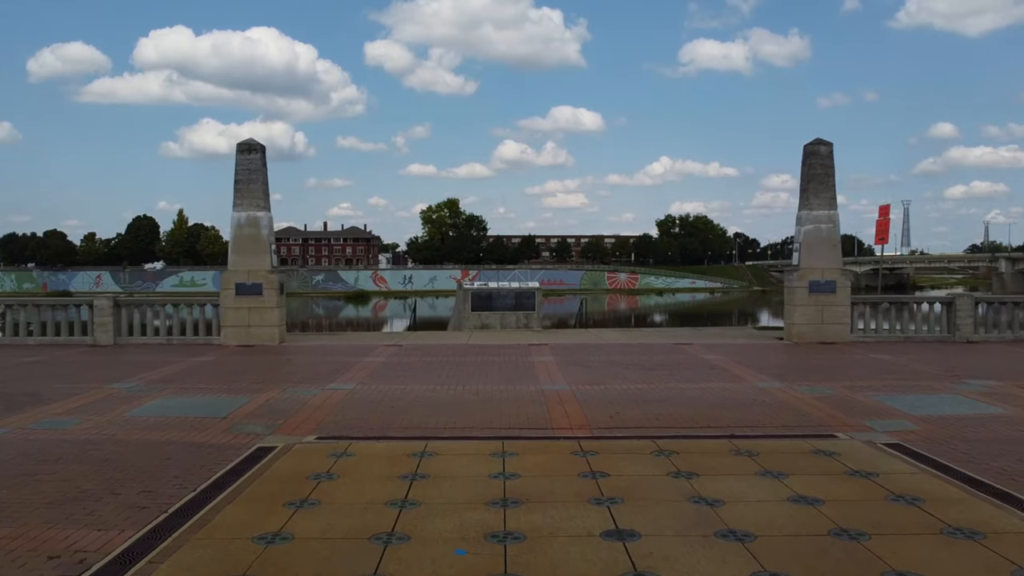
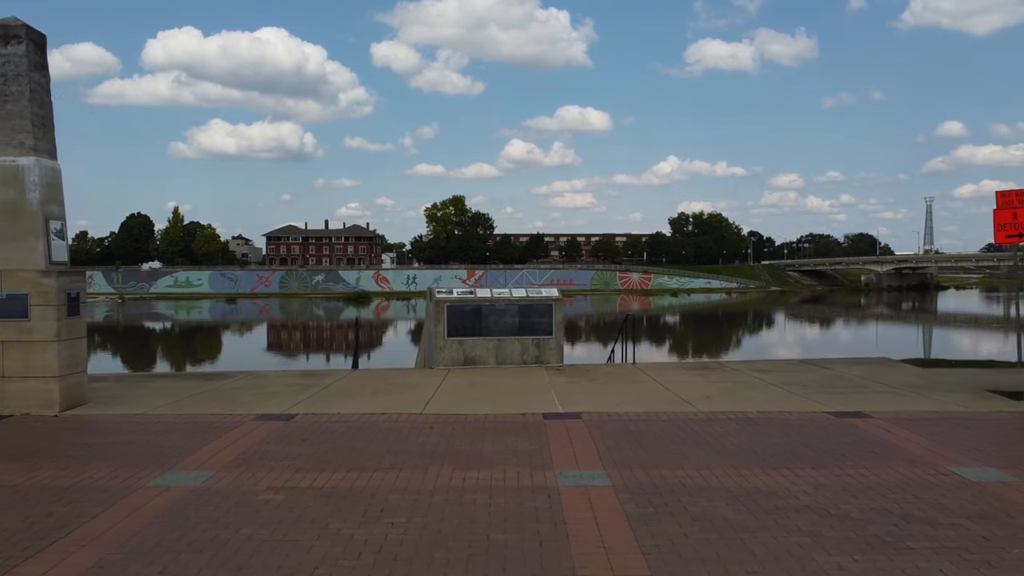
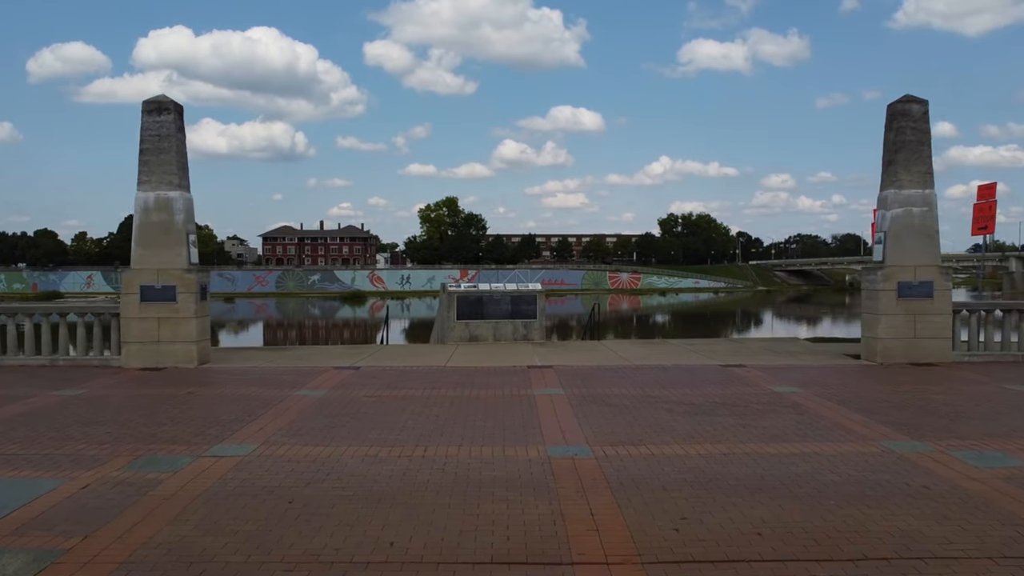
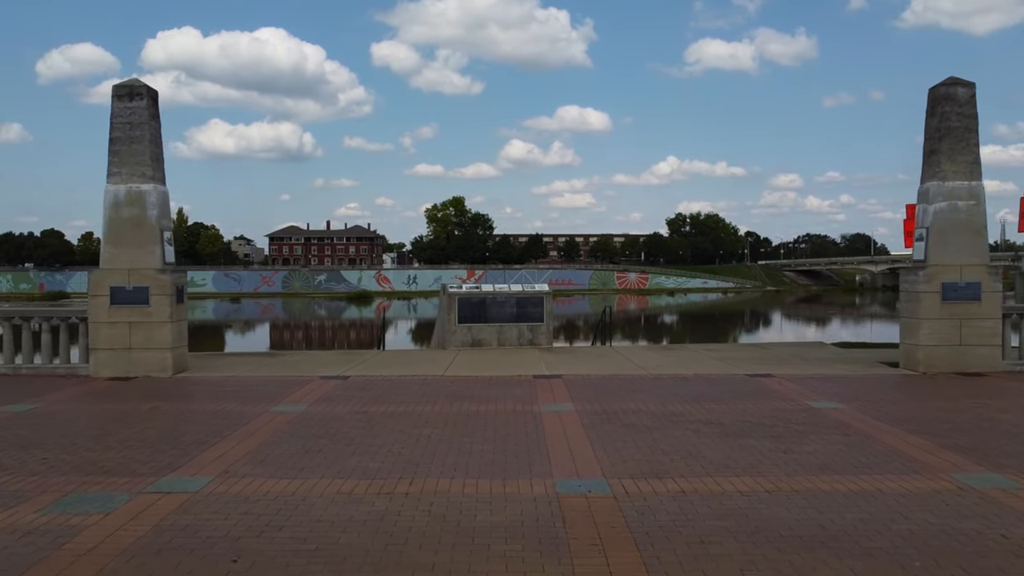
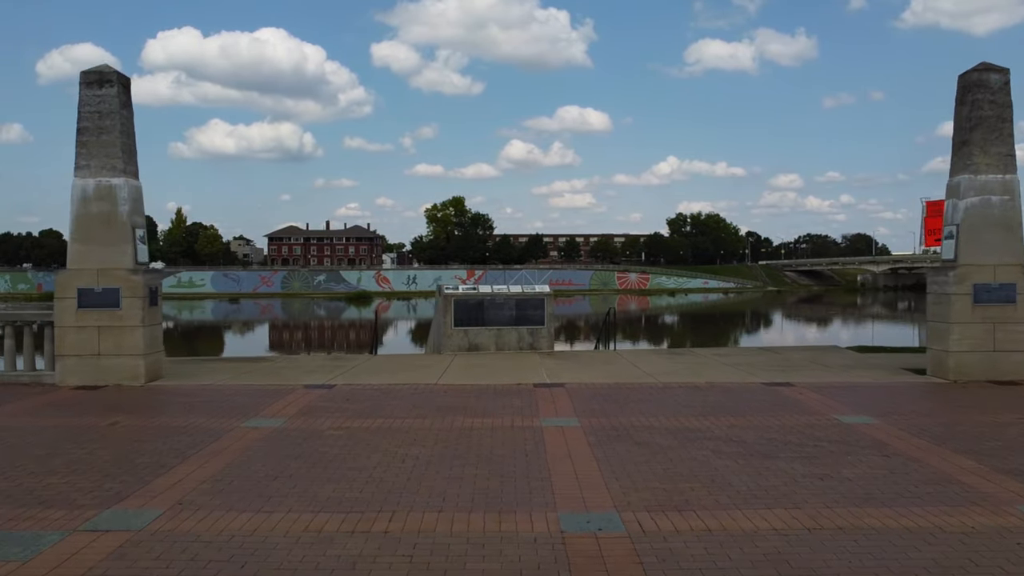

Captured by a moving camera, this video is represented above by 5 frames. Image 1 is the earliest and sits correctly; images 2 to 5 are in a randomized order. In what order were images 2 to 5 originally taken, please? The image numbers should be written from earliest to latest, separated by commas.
3, 4, 5, 2
